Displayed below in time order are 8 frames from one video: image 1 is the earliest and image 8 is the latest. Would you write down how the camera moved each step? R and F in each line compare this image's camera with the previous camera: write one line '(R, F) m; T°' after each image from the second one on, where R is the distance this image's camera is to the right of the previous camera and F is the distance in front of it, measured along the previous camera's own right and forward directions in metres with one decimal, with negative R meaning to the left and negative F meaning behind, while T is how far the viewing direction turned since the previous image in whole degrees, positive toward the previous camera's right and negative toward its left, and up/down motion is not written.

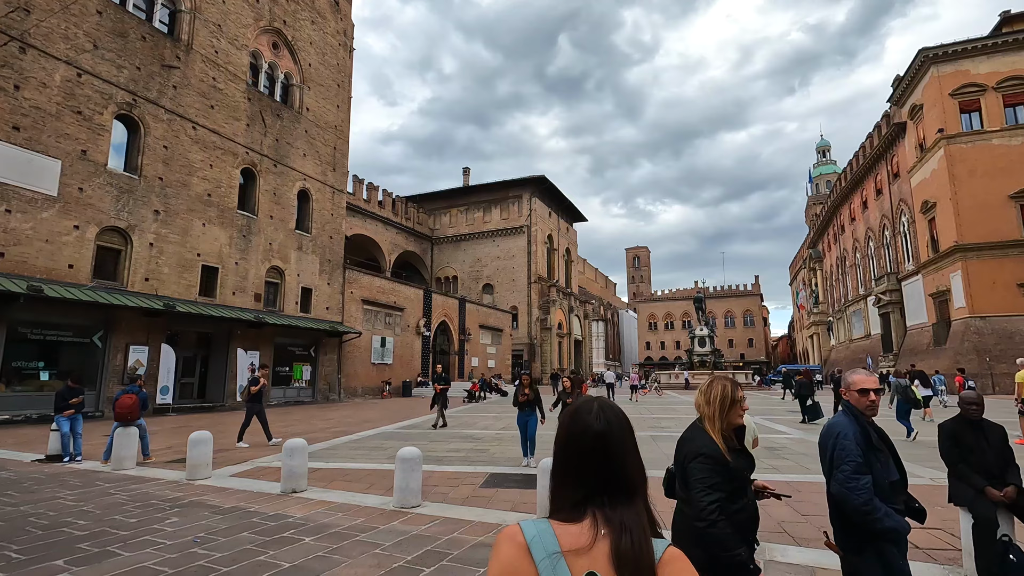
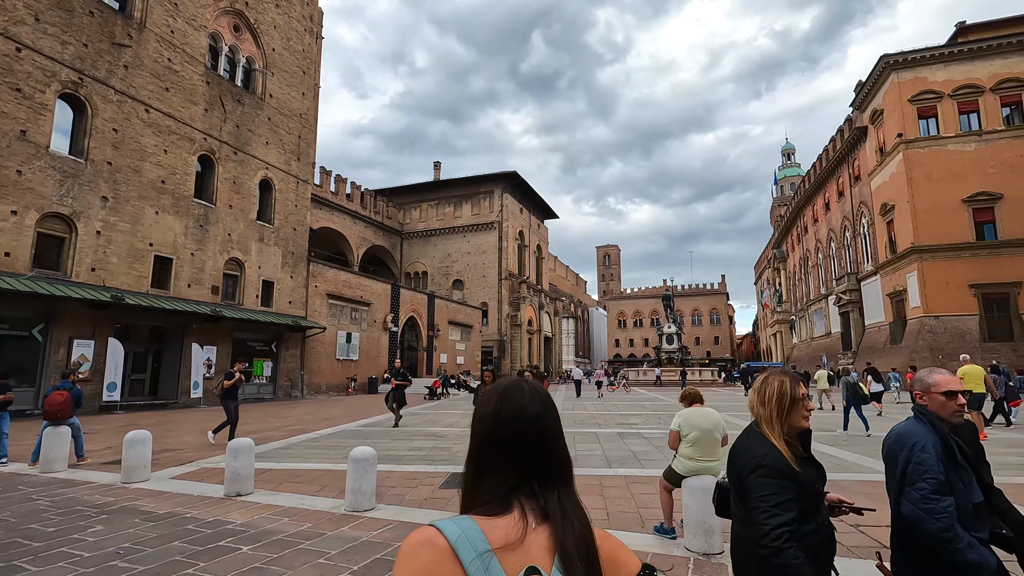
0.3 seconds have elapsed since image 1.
(+0.1, +0.3) m; +3°
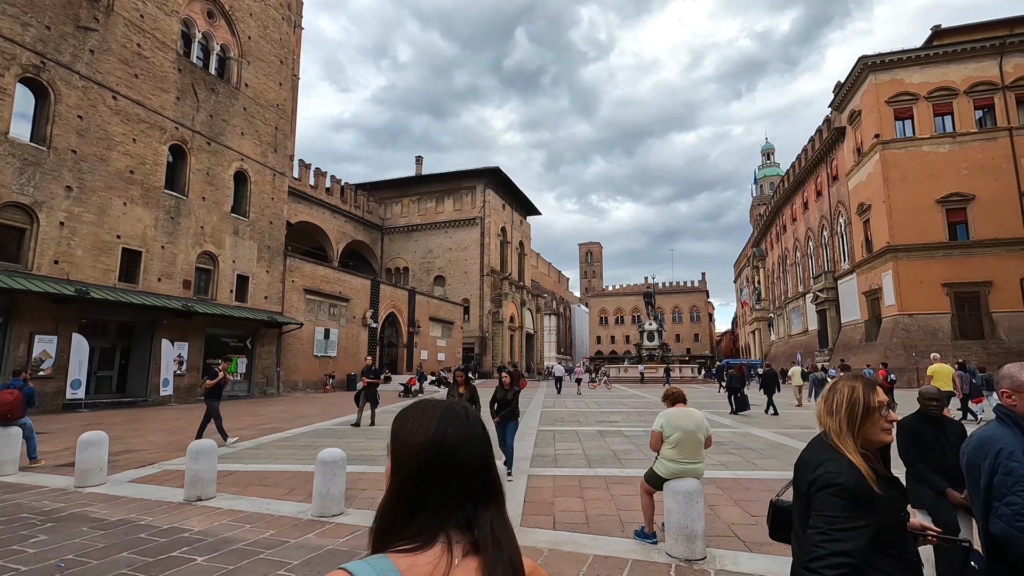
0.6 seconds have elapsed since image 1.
(+0.1, +0.2) m; +2°
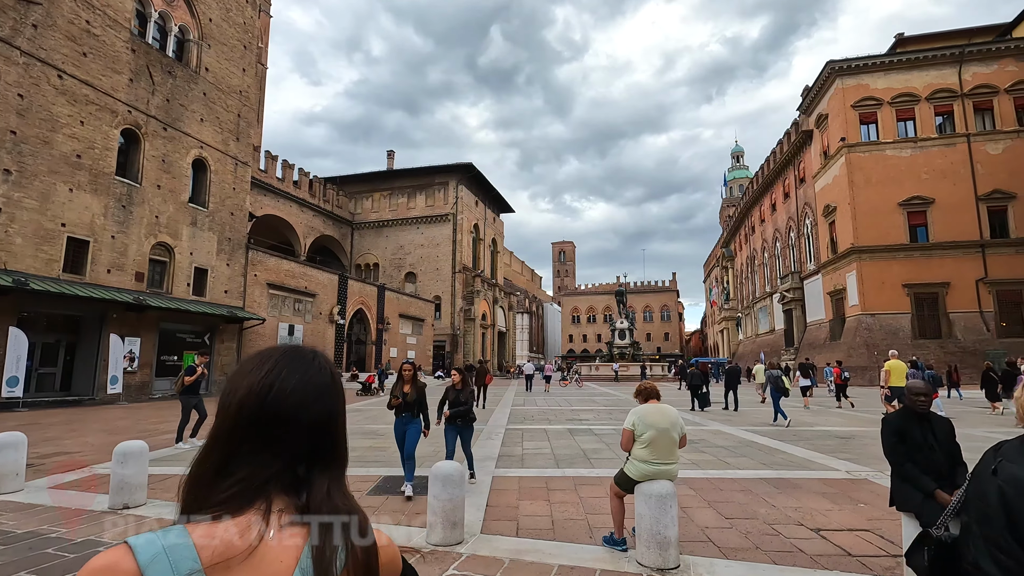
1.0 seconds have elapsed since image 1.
(+0.1, +0.4) m; +3°
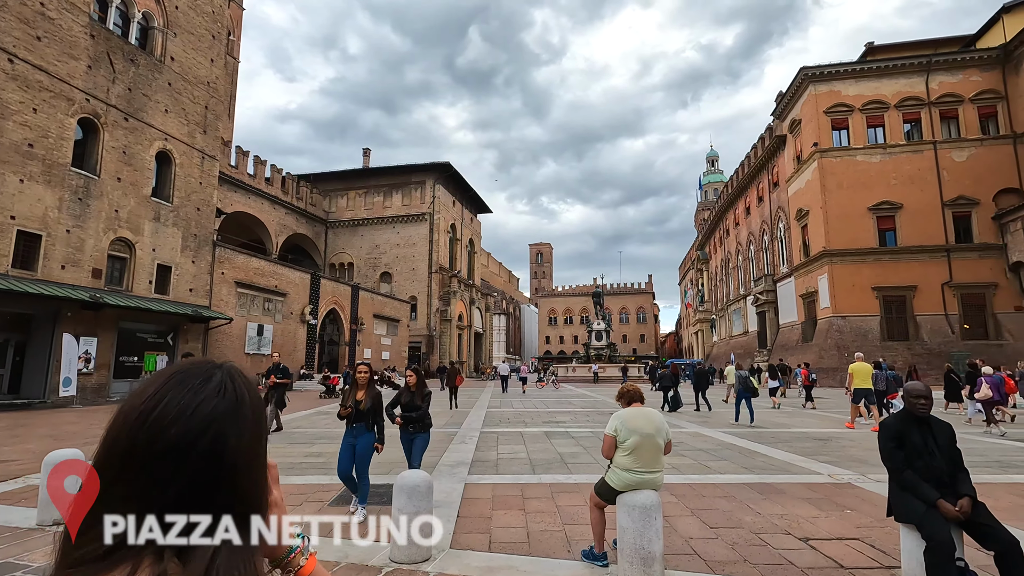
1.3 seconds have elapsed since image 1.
(0.0, +0.3) m; +3°
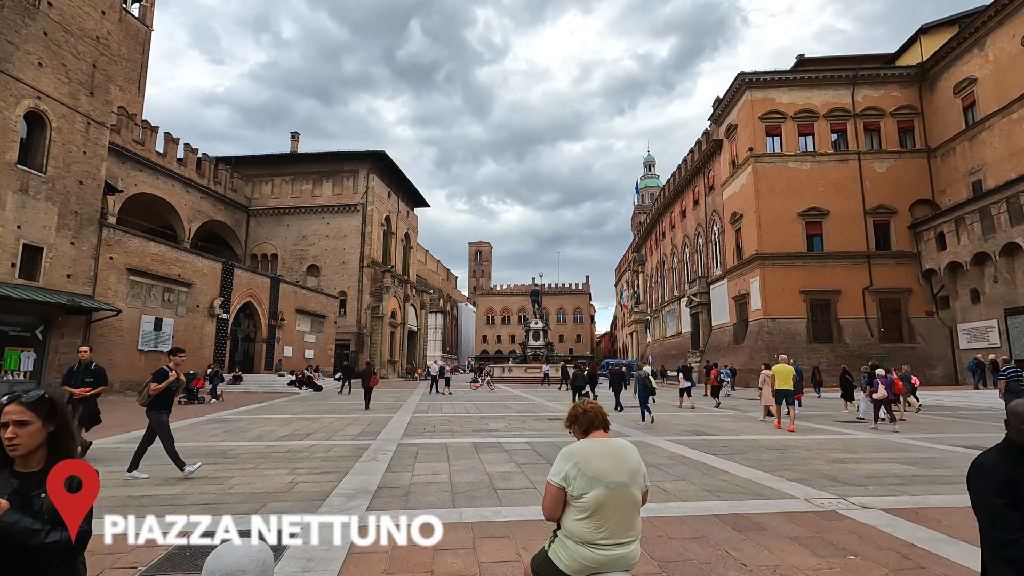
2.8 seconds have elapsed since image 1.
(+0.2, +1.3) m; +7°
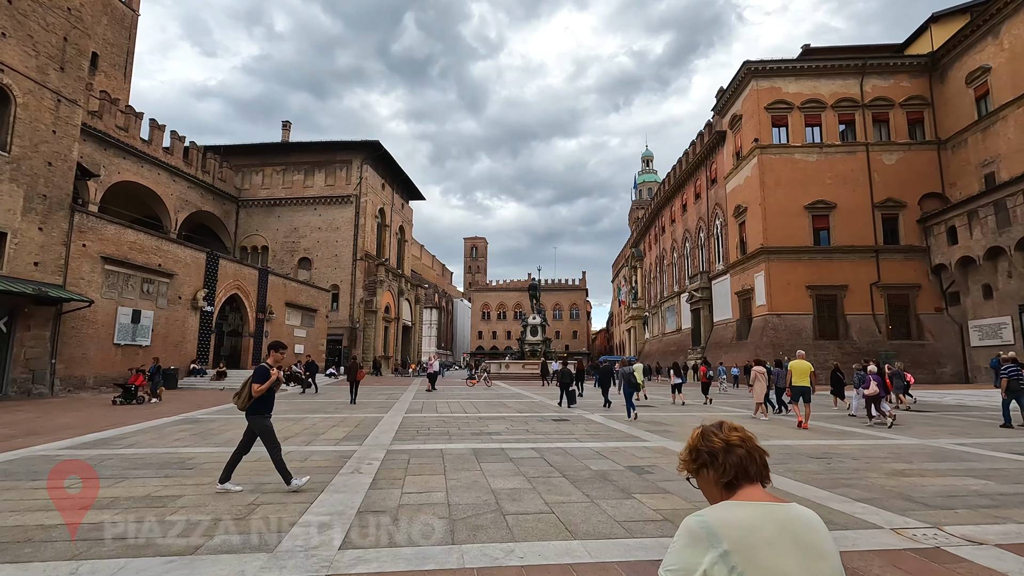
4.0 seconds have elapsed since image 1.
(-0.2, +1.0) m; +1°
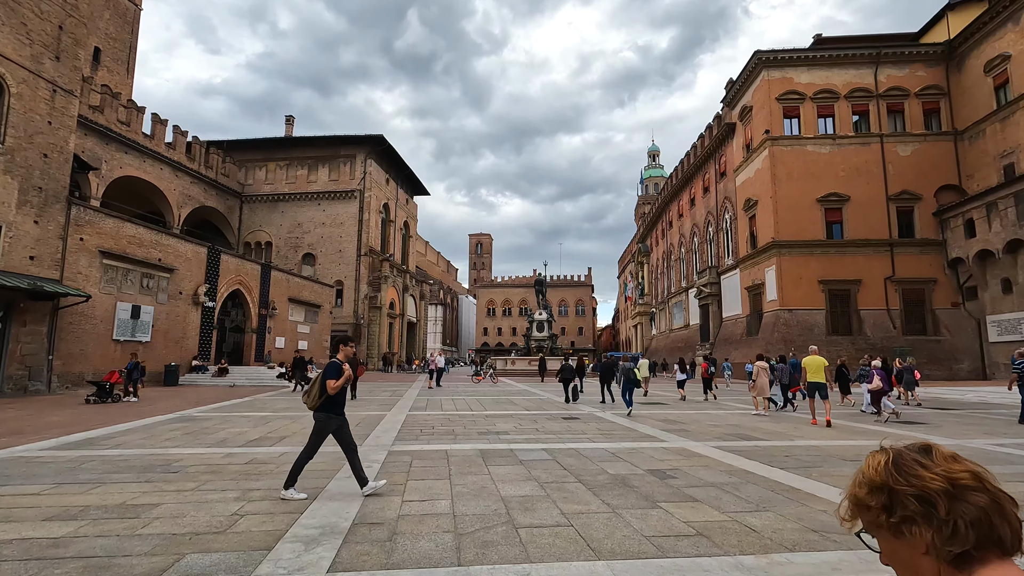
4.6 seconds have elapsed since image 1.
(-0.1, +0.5) m; 0°
